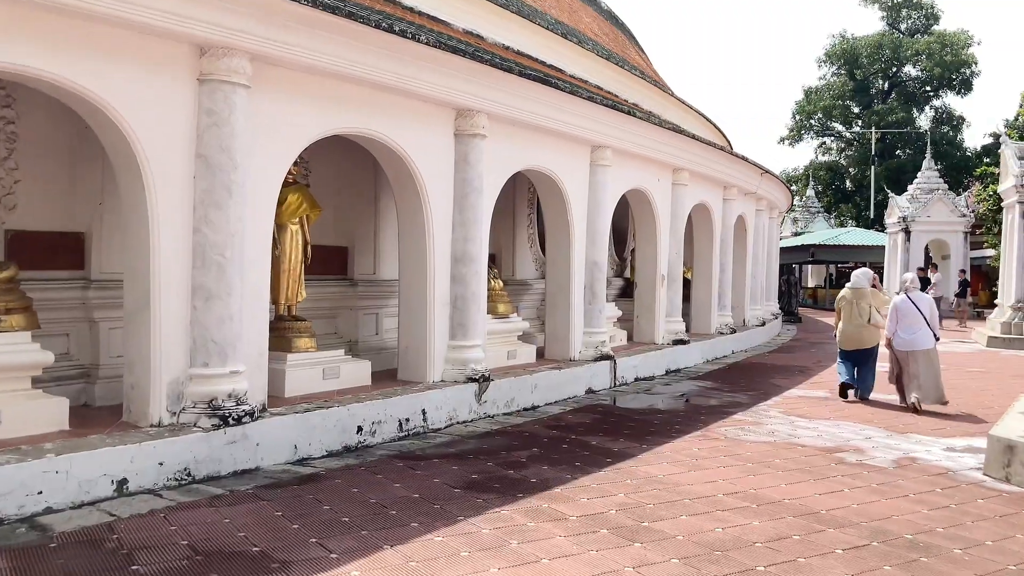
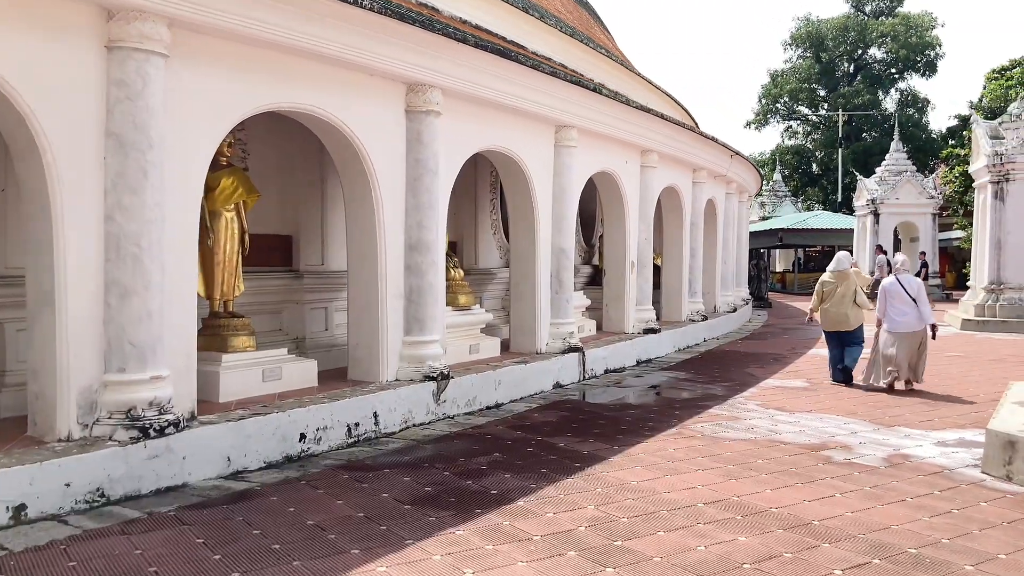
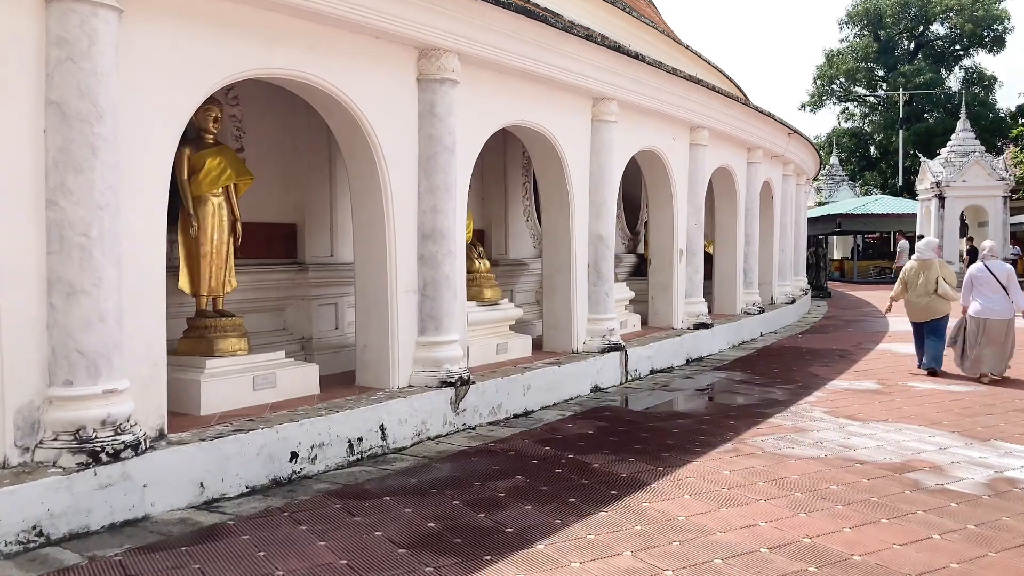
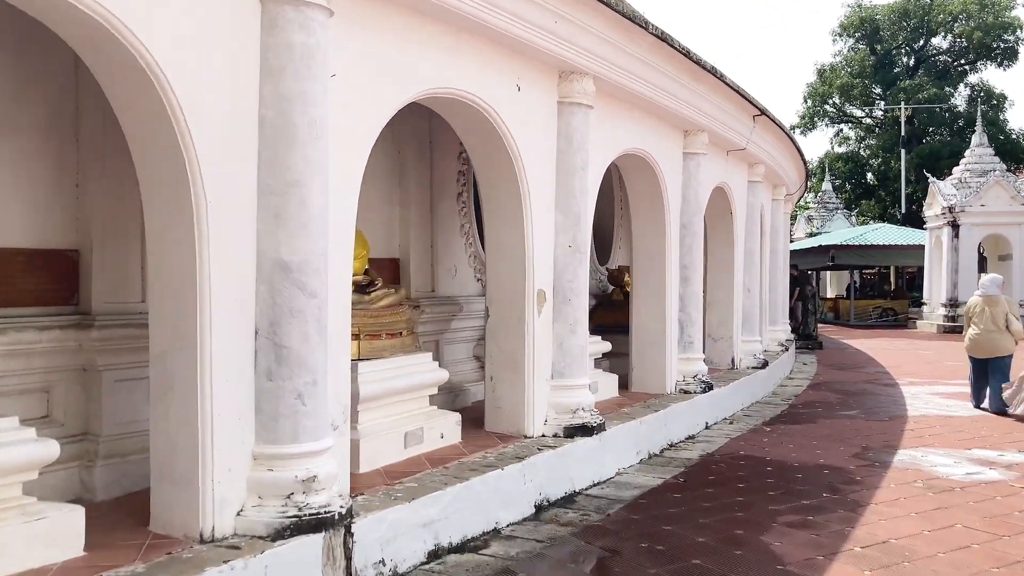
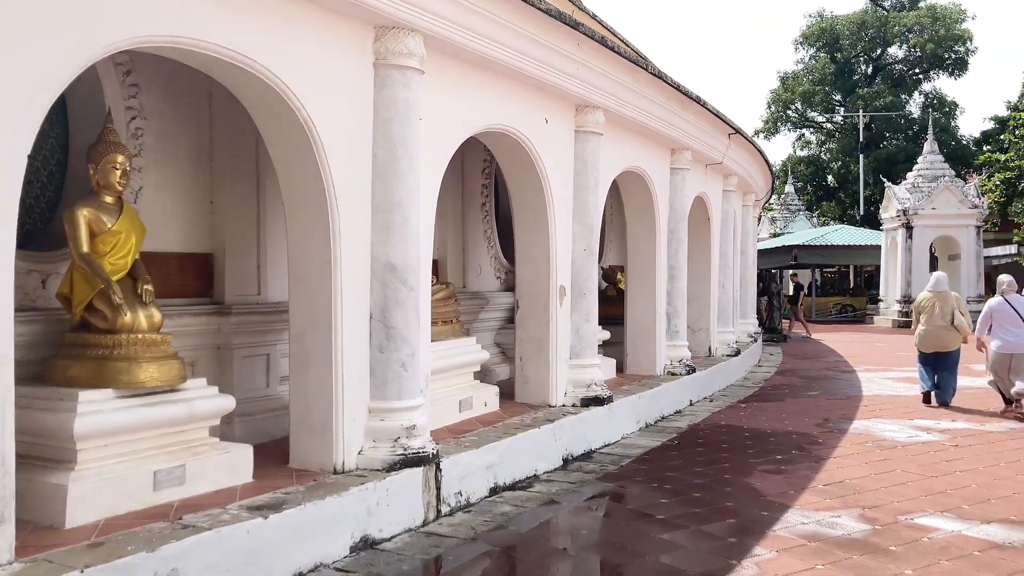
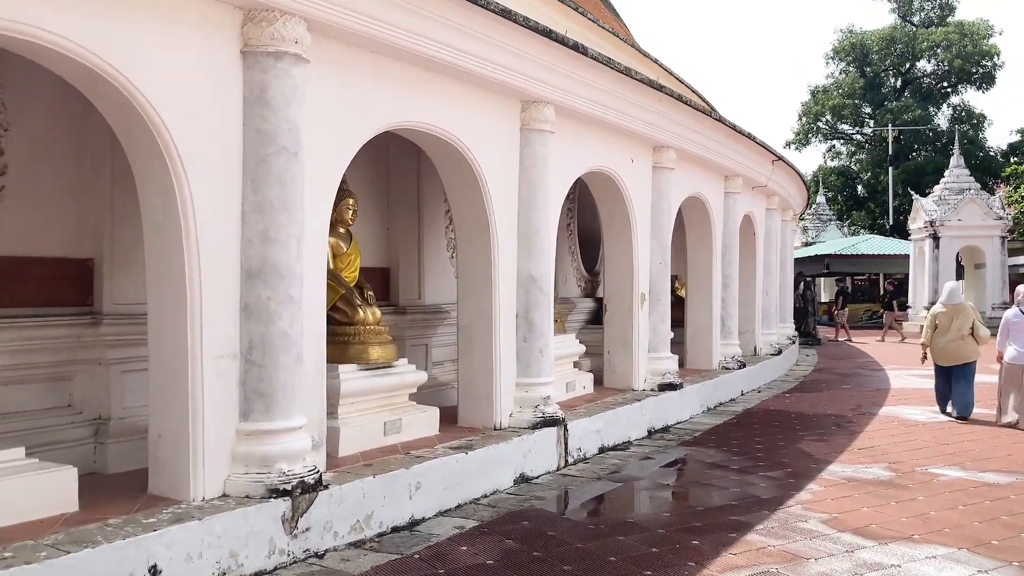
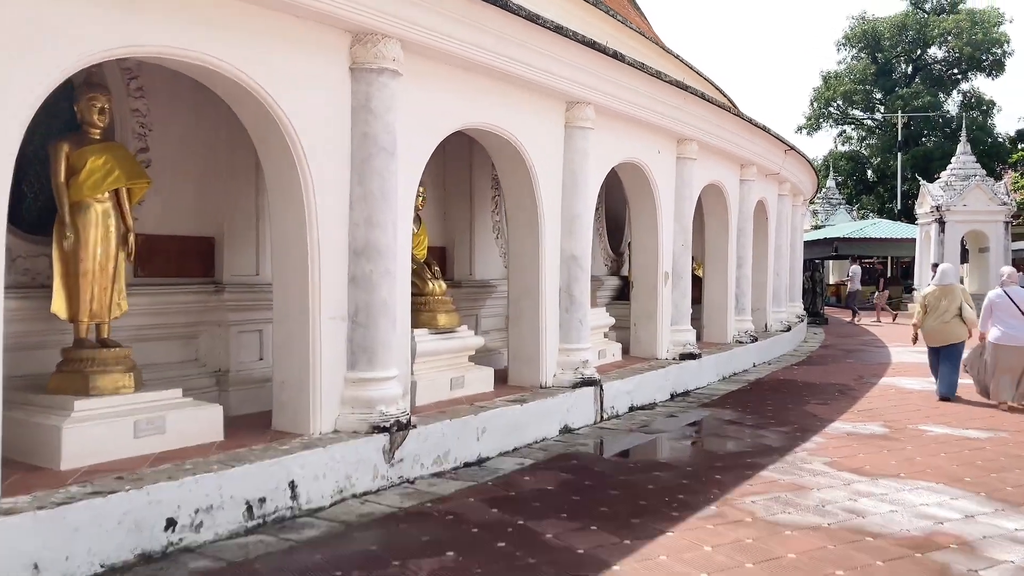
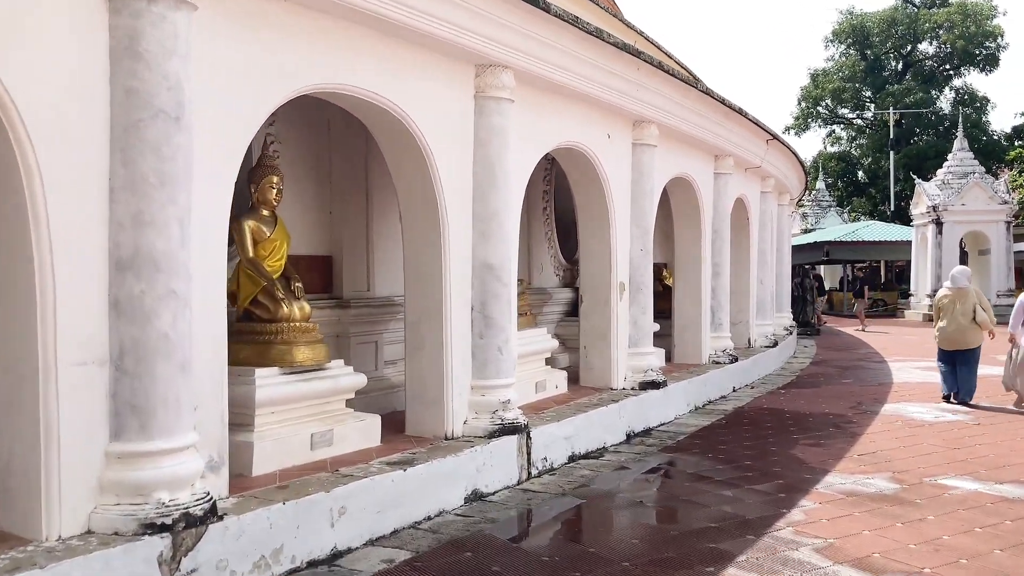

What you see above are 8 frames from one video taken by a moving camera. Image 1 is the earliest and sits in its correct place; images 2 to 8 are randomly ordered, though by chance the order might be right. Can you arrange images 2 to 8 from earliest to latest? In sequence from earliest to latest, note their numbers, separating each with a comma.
2, 3, 7, 6, 8, 5, 4
